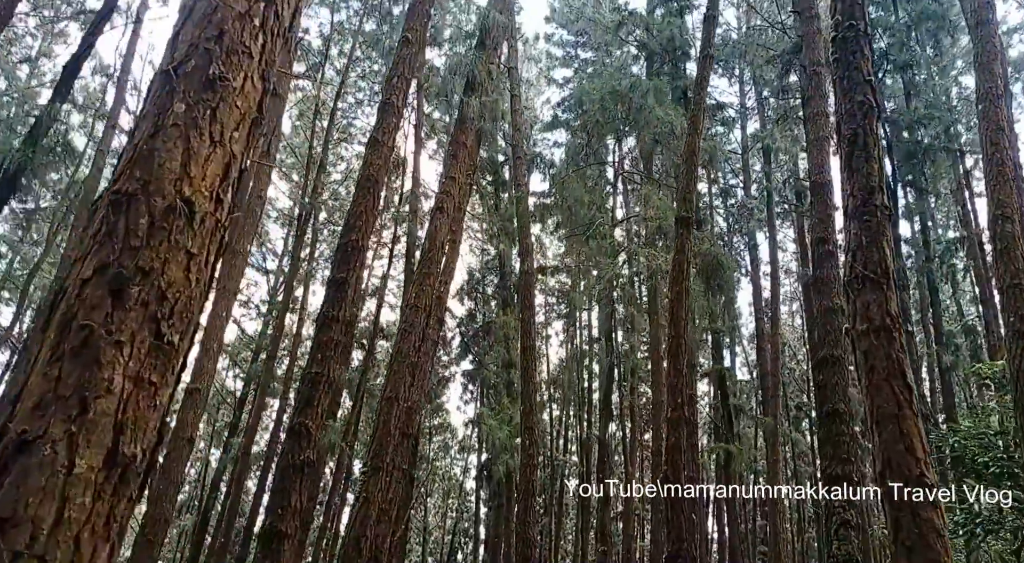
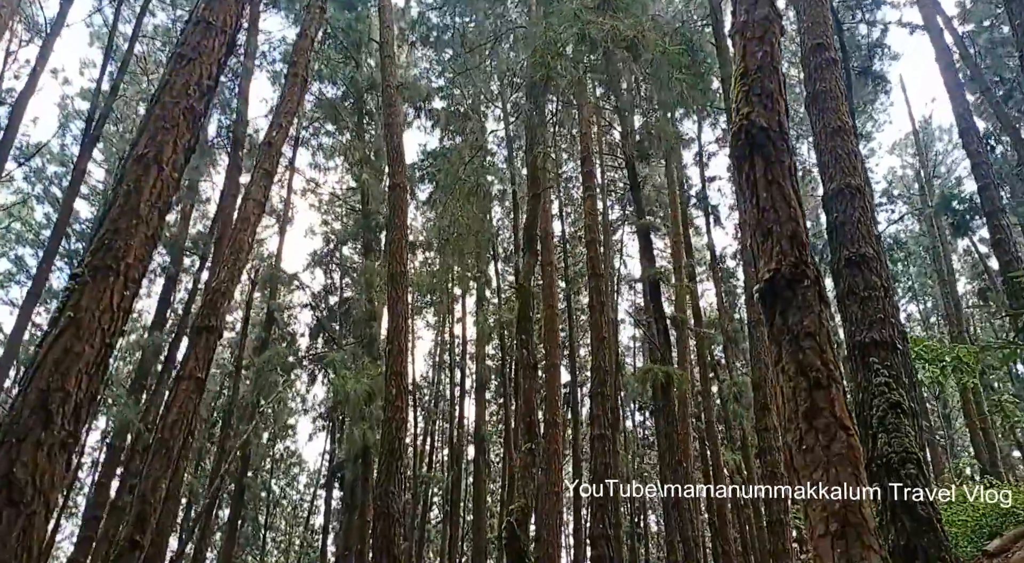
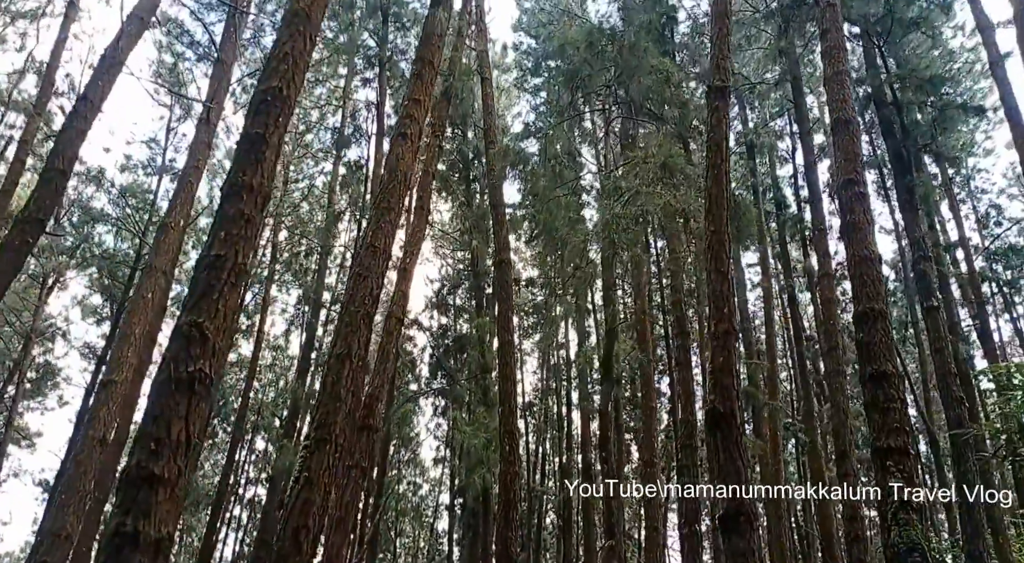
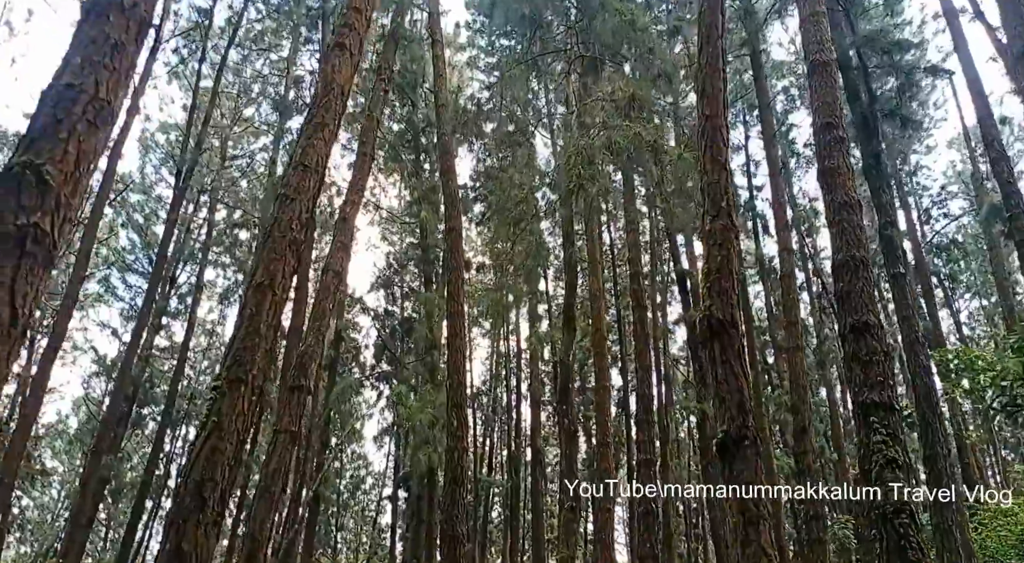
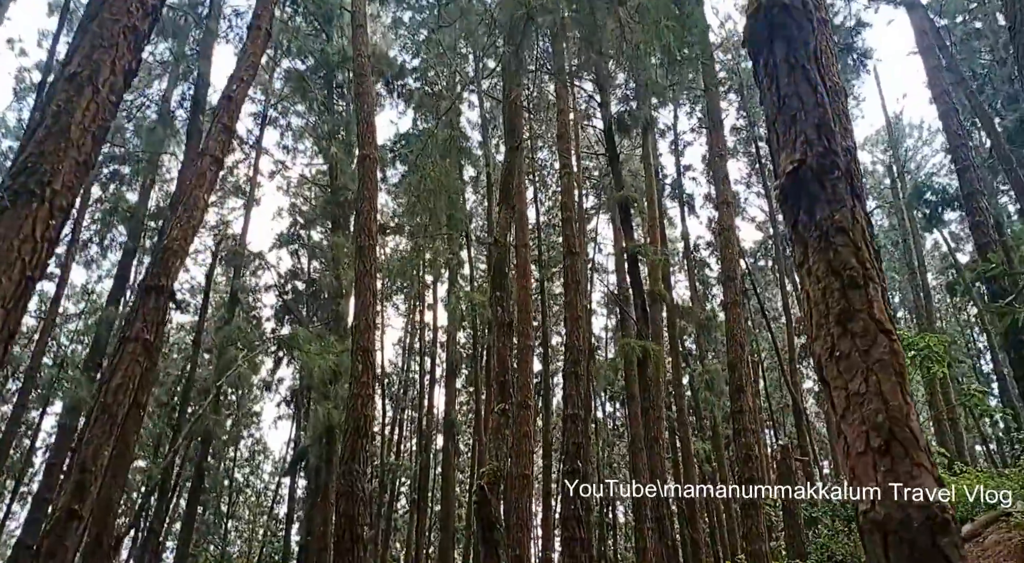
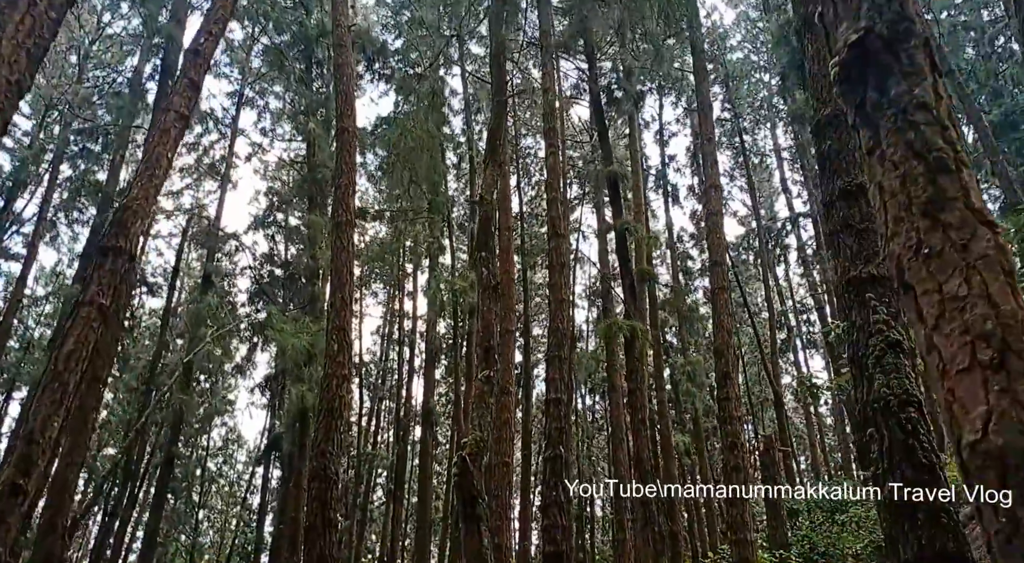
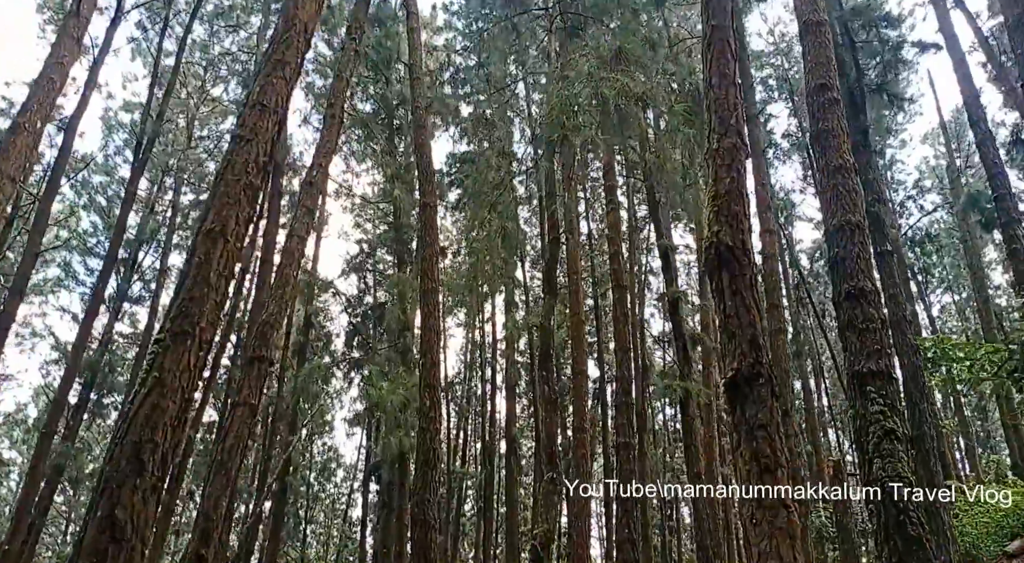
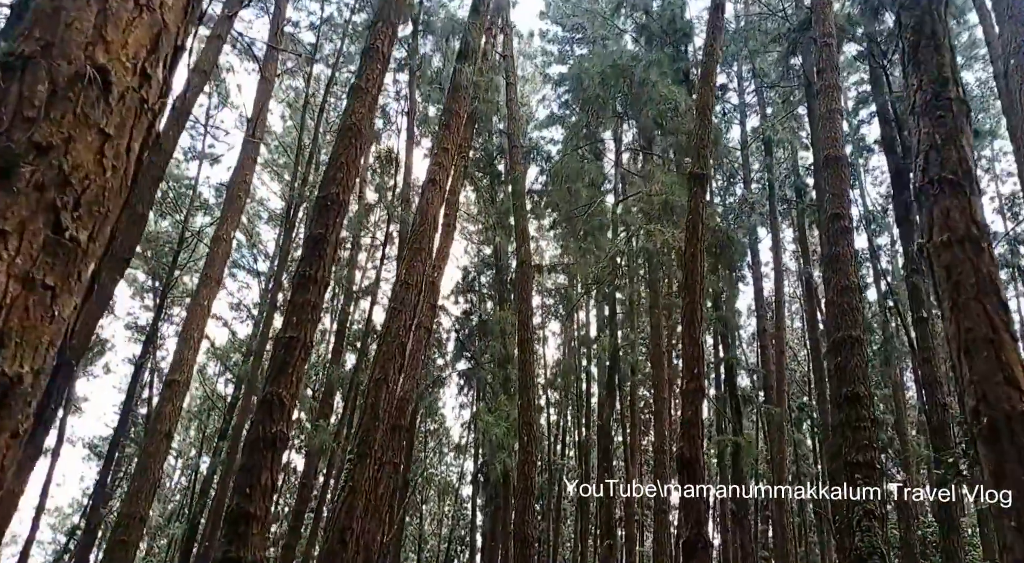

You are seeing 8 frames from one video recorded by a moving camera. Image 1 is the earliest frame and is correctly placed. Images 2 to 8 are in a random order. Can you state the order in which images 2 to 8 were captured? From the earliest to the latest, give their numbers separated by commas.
8, 3, 4, 7, 2, 5, 6
